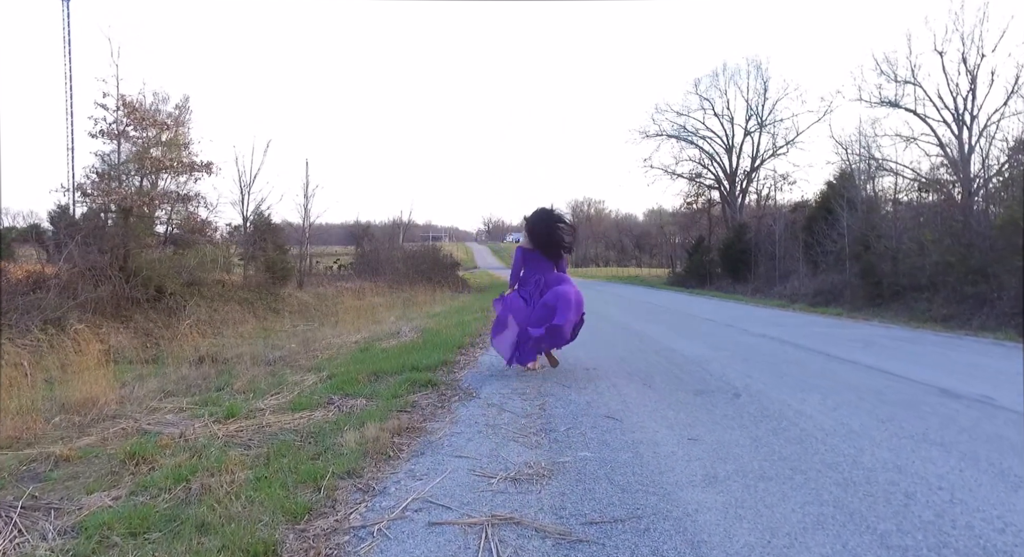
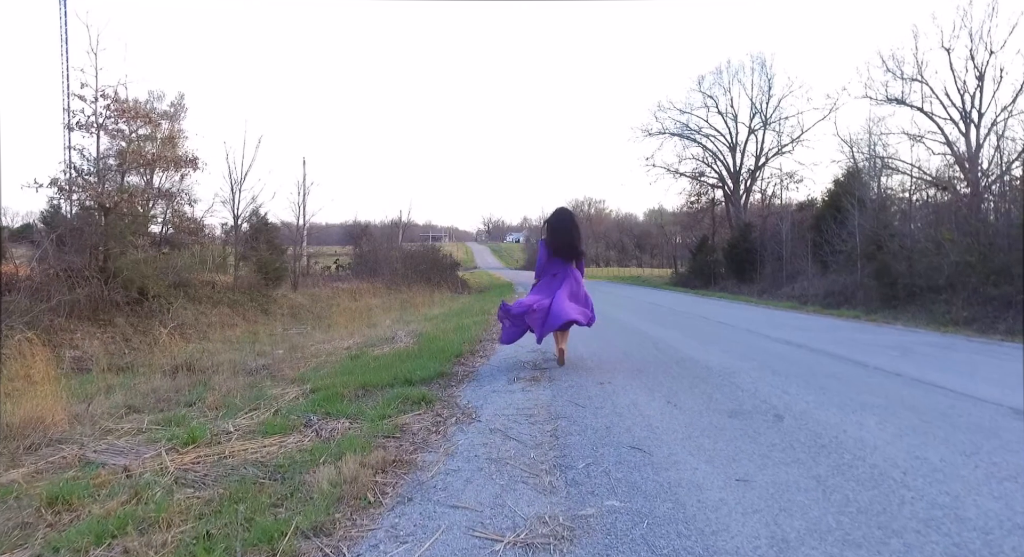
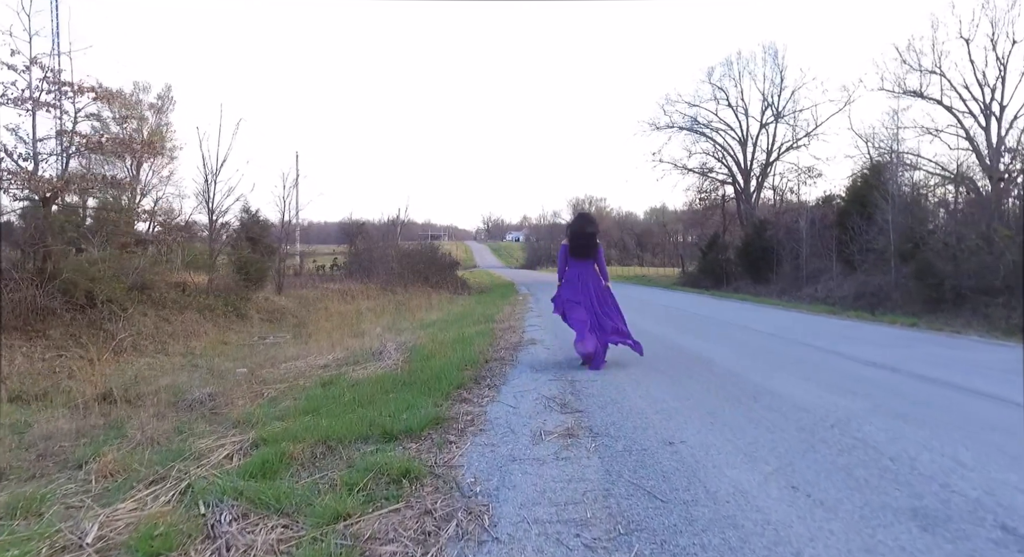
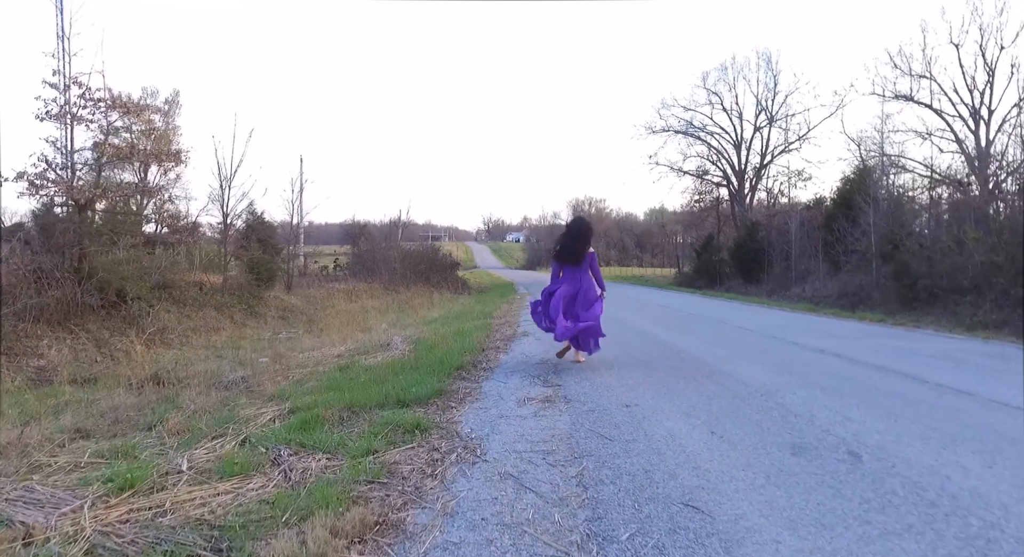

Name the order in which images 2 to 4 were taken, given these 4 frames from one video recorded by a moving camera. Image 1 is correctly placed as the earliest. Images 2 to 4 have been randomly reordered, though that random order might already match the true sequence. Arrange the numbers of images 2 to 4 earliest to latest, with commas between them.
2, 4, 3
